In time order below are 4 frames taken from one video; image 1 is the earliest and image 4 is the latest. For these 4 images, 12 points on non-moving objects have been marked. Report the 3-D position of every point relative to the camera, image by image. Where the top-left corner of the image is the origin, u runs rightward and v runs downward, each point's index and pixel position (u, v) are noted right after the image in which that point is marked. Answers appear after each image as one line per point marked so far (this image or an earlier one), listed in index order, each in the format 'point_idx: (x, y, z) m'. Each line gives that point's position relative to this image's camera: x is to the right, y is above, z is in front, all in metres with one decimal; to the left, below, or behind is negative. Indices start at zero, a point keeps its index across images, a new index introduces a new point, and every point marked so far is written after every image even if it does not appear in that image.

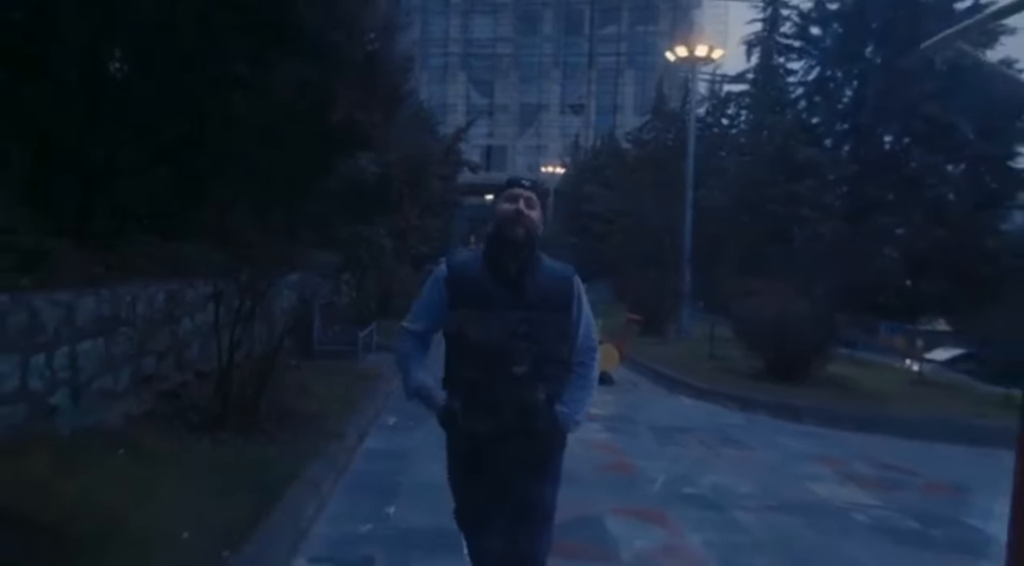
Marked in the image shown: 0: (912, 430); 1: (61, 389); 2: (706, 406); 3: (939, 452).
0: (+4.8, -2.0, +10.7) m
1: (-3.1, -0.7, +6.0) m
2: (+2.7, -1.7, +12.0) m
3: (+4.8, -2.0, +9.5) m
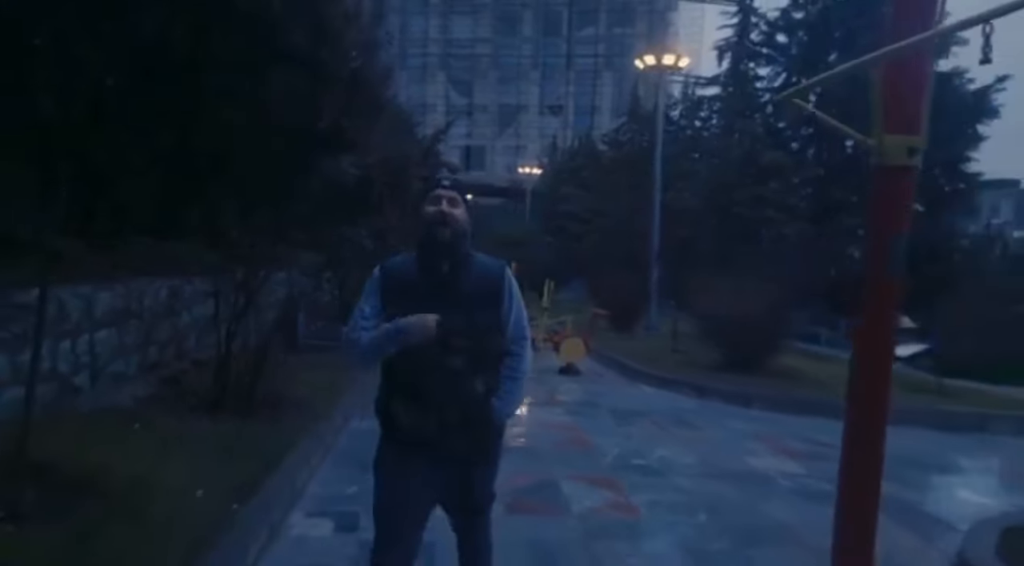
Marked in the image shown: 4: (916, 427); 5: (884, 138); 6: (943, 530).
0: (+4.4, -2.0, +11.7) m
1: (-3.3, -0.7, +6.8) m
2: (+2.3, -1.7, +13.0) m
3: (+4.4, -2.0, +10.5) m
4: (+6.1, -2.2, +13.1) m
5: (+1.6, +0.6, +3.6) m
6: (+3.1, -1.8, +6.2) m
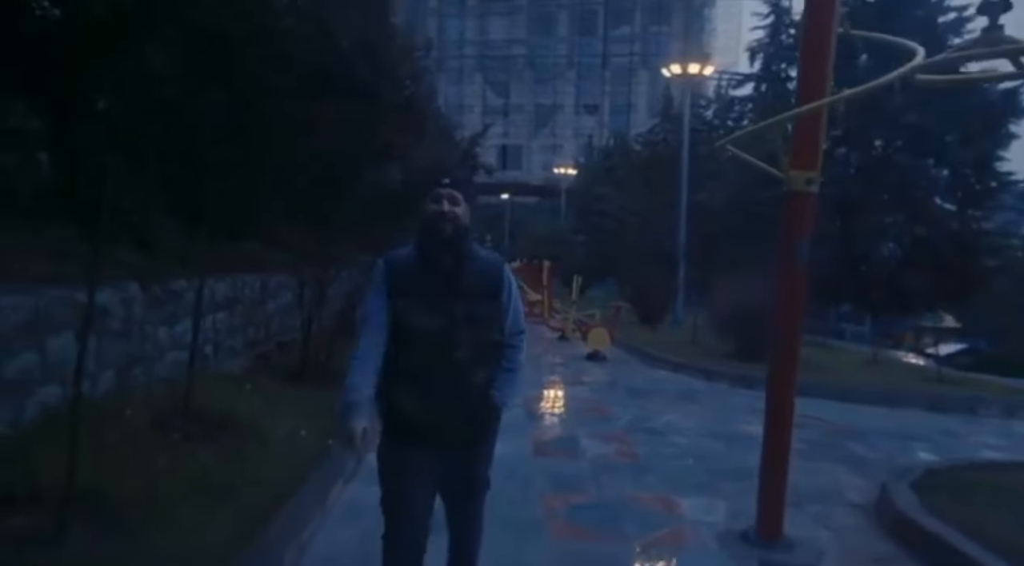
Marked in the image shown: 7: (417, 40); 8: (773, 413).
0: (+4.9, -1.9, +13.3) m
1: (-3.1, -0.6, +8.7) m
2: (+2.8, -1.6, +14.6) m
3: (+4.9, -1.9, +12.1) m
4: (+6.6, -2.1, +14.6) m
5: (+1.7, +0.7, +5.3) m
6: (+3.3, -1.7, +7.8) m
7: (-1.5, +3.9, +13.6) m
8: (+1.6, -0.8, +5.3) m
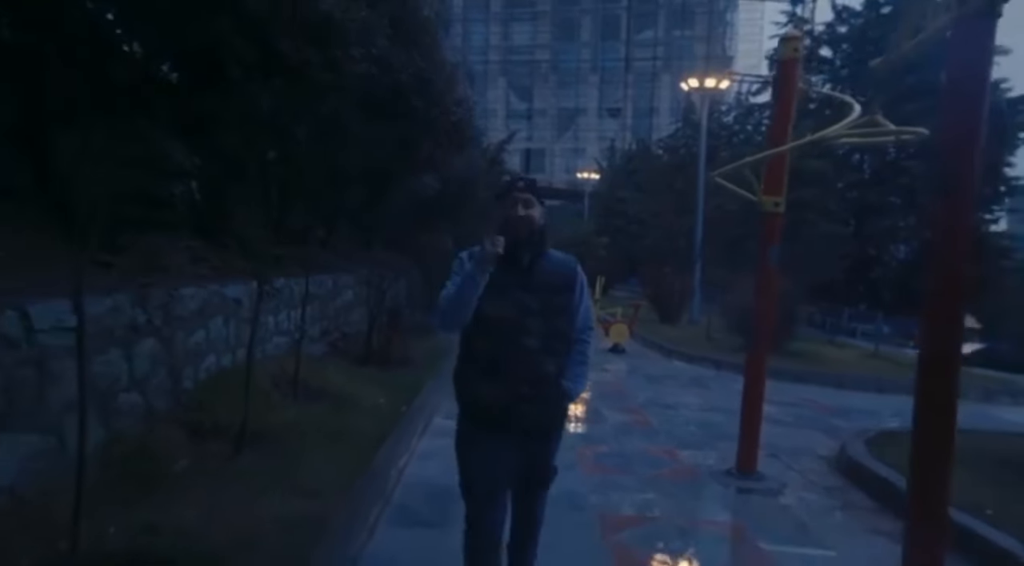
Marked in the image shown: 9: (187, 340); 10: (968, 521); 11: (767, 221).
0: (+5.4, -1.9, +14.9) m
1: (-2.6, -0.6, +10.5) m
2: (+3.4, -1.6, +16.3) m
3: (+5.4, -1.9, +13.7) m
4: (+7.2, -2.1, +16.2) m
5: (+2.0, +0.7, +7.0) m
6: (+3.7, -1.7, +9.4) m
7: (-1.0, +3.9, +15.4) m
8: (+1.9, -0.8, +7.1) m
9: (-2.5, -0.4, +6.7) m
10: (+3.1, -1.6, +5.9) m
11: (+2.1, +0.5, +7.0) m
